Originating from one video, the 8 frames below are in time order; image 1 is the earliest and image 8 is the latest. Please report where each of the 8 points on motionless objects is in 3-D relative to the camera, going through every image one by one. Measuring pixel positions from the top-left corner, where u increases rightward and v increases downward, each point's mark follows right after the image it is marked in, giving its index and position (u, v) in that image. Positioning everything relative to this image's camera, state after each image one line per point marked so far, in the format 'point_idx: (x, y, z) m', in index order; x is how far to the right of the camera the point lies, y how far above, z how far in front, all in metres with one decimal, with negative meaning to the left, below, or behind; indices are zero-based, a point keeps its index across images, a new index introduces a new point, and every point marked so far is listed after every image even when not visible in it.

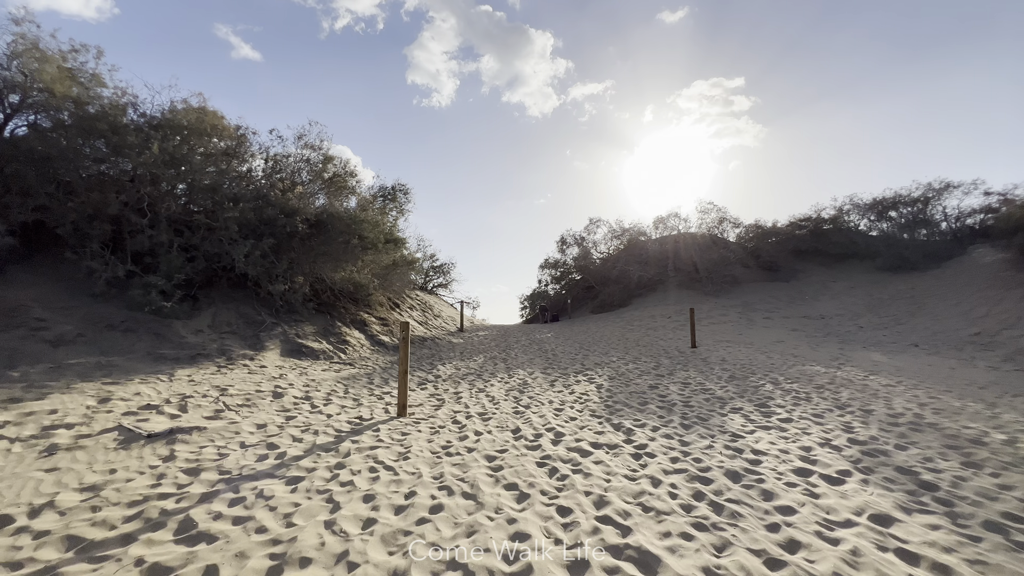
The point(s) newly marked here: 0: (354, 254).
0: (-3.2, +0.7, +9.3) m
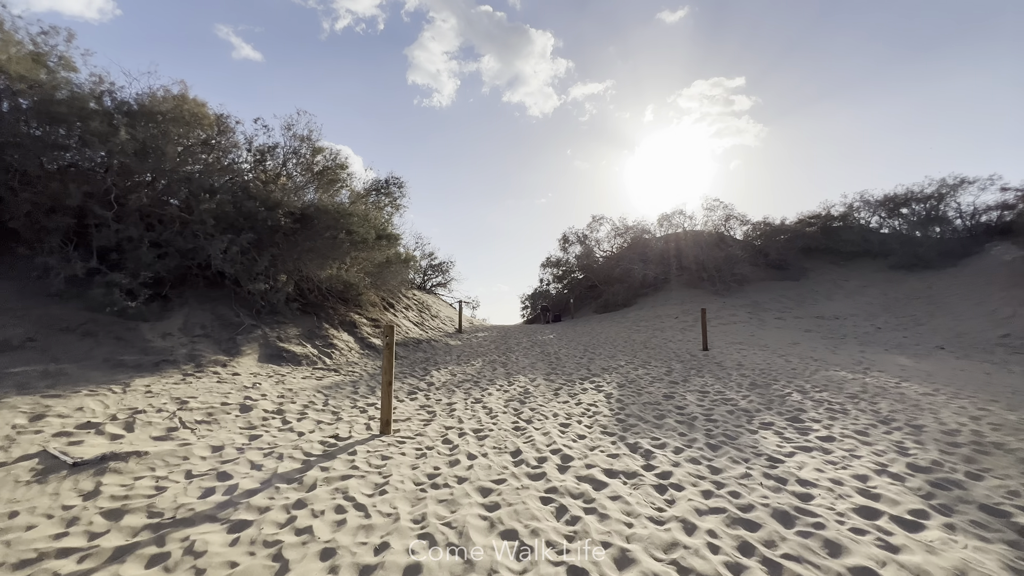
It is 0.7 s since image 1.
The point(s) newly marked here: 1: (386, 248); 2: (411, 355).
0: (-3.2, +0.7, +8.6) m
1: (-2.9, +0.9, +10.3) m
2: (-2.0, -1.4, +9.0) m
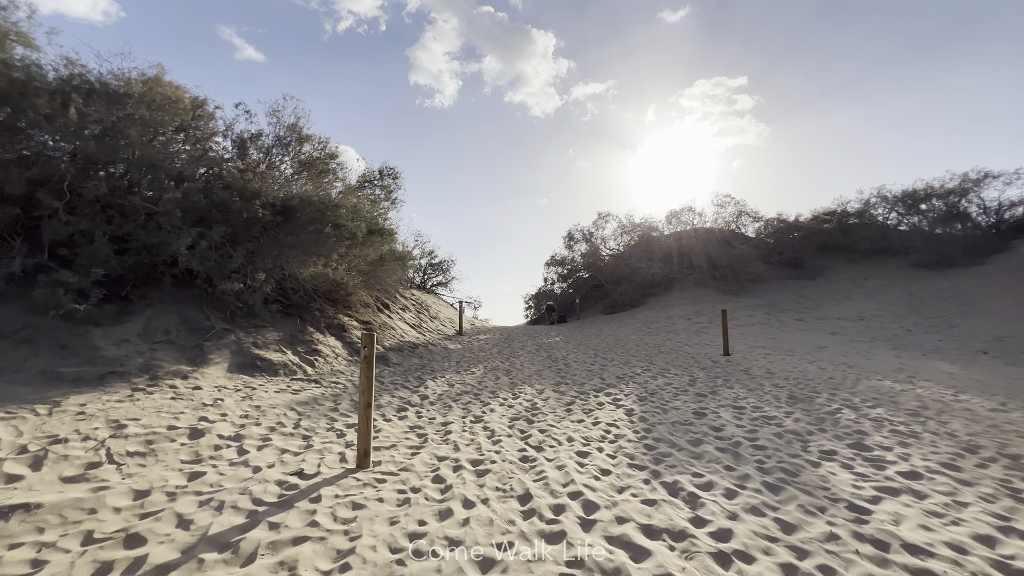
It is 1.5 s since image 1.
0: (-3.2, +0.7, +7.8) m
1: (-2.8, +0.9, +9.5) m
2: (-1.9, -1.4, +8.2) m
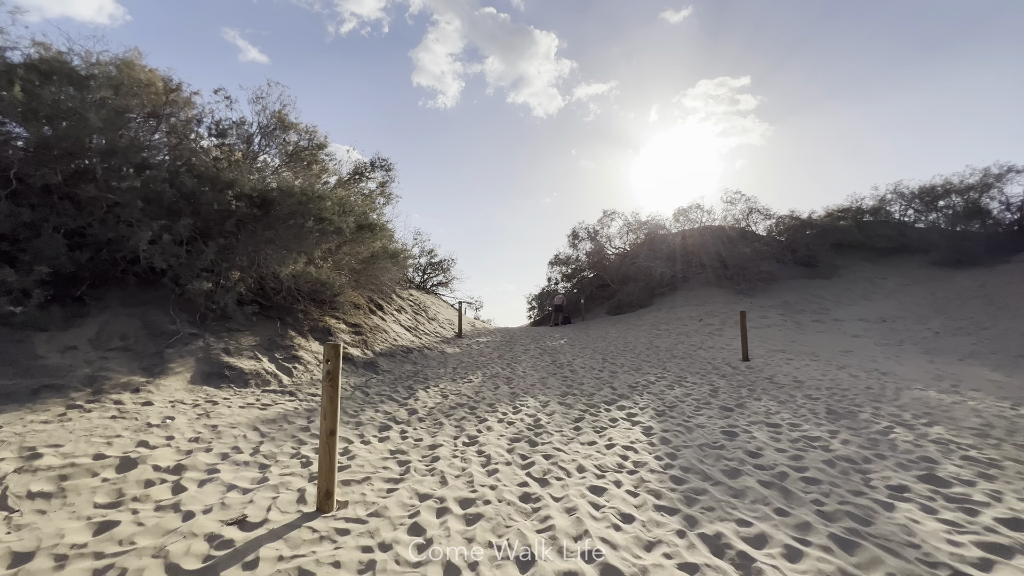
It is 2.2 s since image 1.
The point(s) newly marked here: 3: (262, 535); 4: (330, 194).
0: (-3.1, +0.7, +7.1) m
1: (-2.8, +0.9, +8.8) m
2: (-1.9, -1.4, +7.5) m
3: (-1.4, -1.4, +2.6) m
4: (-3.0, +1.6, +7.6) m
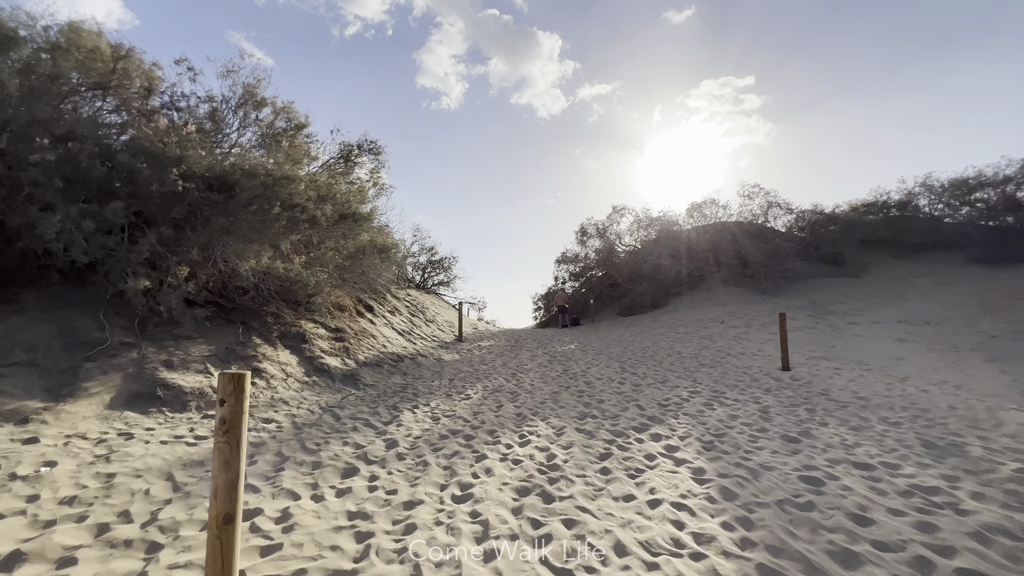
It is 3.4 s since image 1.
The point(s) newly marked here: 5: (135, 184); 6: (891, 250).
0: (-3.1, +0.7, +6.0) m
1: (-2.7, +0.9, +7.7) m
2: (-1.8, -1.3, +6.4) m
3: (-1.4, -1.4, +1.4) m
4: (-2.9, +1.6, +6.4) m
5: (-4.3, +1.2, +5.2) m
6: (+15.9, +1.6, +19.3) m
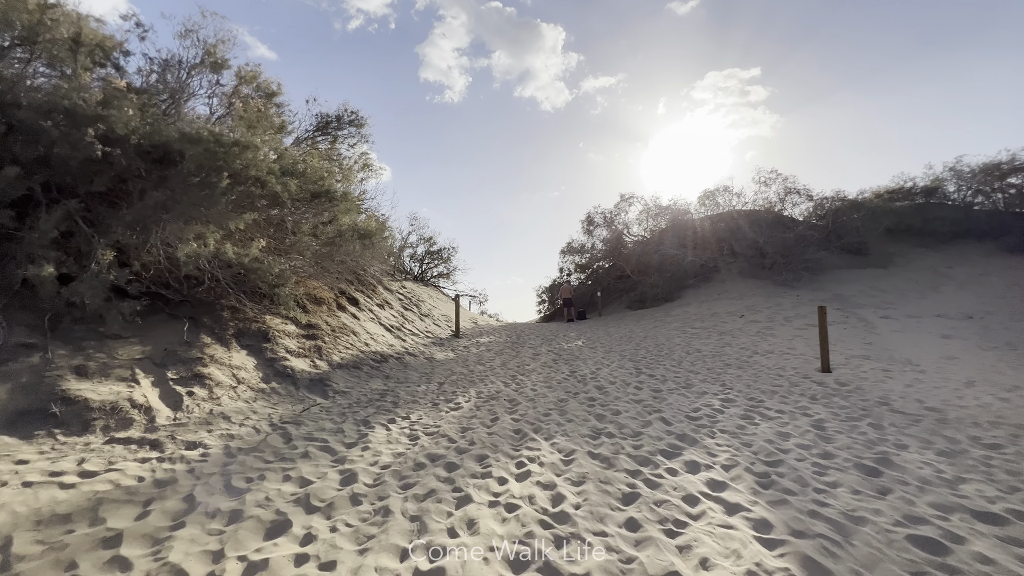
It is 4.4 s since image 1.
0: (-3.1, +0.9, +5.0) m
1: (-2.7, +1.1, +6.7) m
2: (-1.8, -1.2, +5.4) m
3: (-1.4, -1.3, +0.5) m
4: (-3.0, +1.7, +5.4) m
5: (-4.3, +1.3, +4.2) m
6: (+16.0, +1.9, +18.1) m
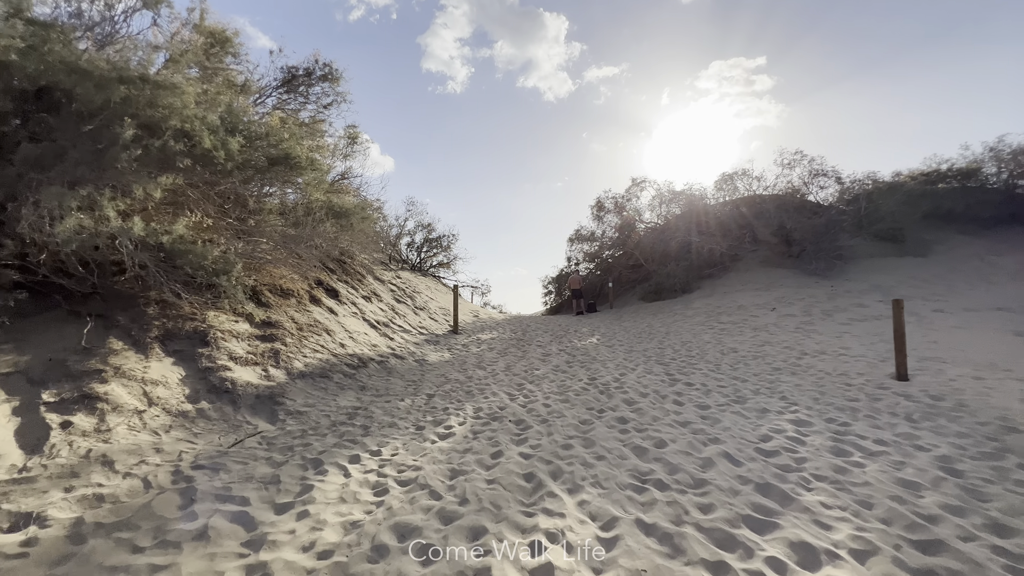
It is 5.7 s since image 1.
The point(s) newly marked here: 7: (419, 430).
0: (-3.0, +1.0, +3.8) m
1: (-2.6, +1.2, +5.4) m
2: (-1.8, -1.1, +4.2) m
3: (-1.4, -1.3, -0.8) m
4: (-2.9, +1.8, +4.2) m
5: (-4.2, +1.4, +2.9) m
6: (+16.2, +2.3, +16.7) m
7: (-0.8, -1.2, +4.0) m
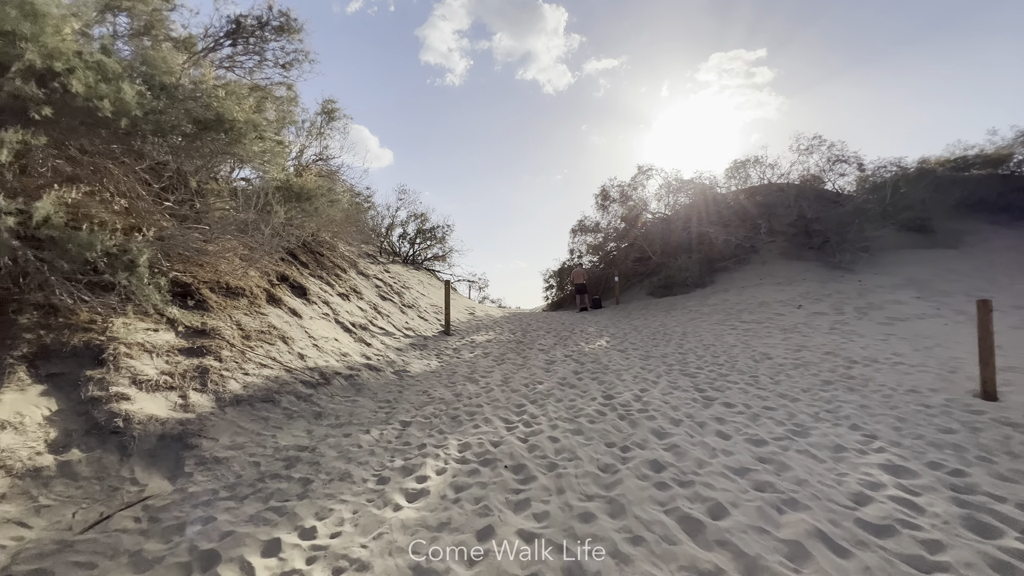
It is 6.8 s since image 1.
0: (-3.0, +0.9, +2.6) m
1: (-2.7, +1.2, +4.3) m
2: (-1.8, -1.1, +3.1) m
3: (-1.4, -1.4, -1.9) m
4: (-2.9, +1.8, +3.0) m
5: (-4.3, +1.3, +1.8) m
6: (+16.2, +2.5, +15.6) m
7: (-0.8, -1.2, +2.9) m
